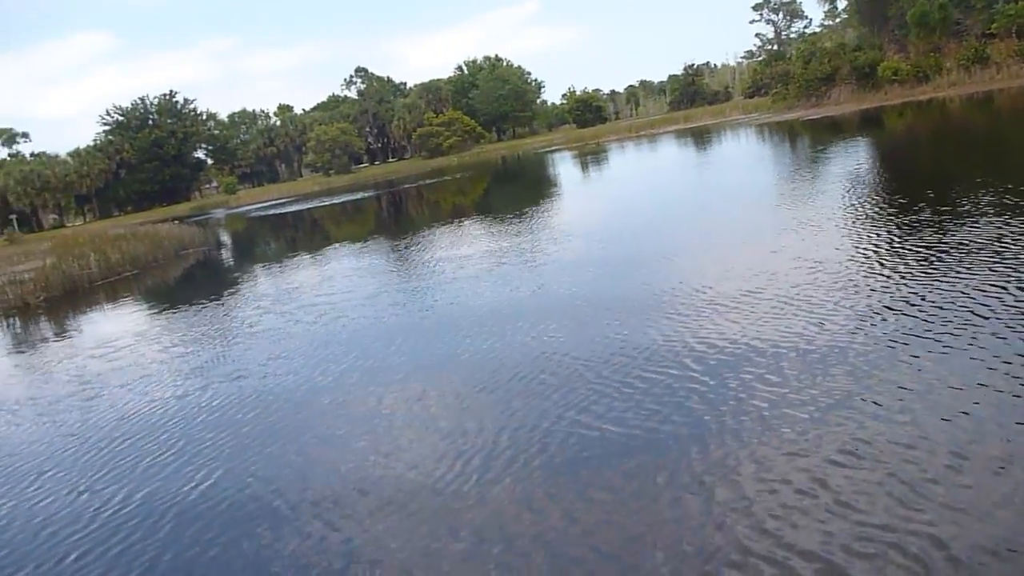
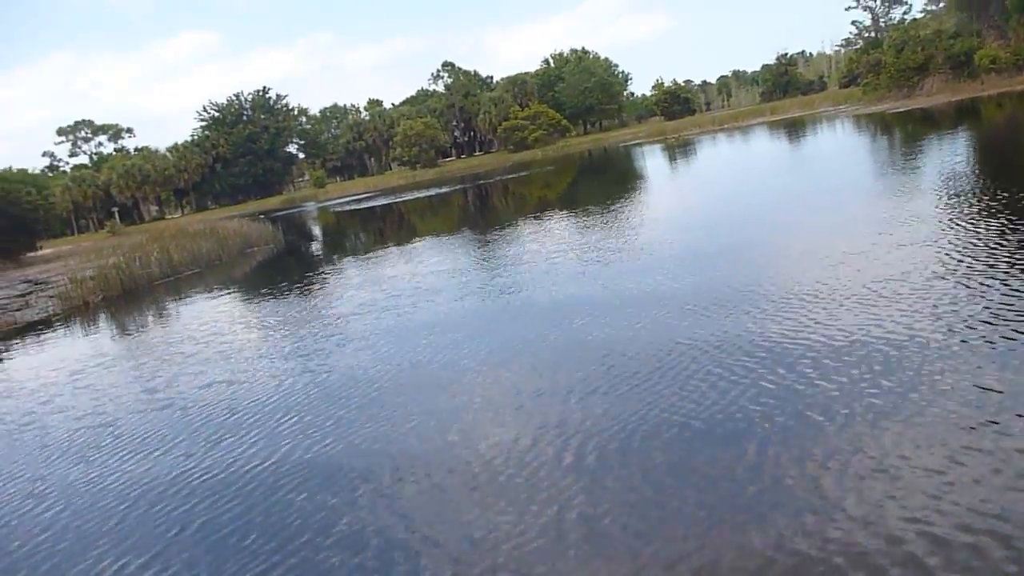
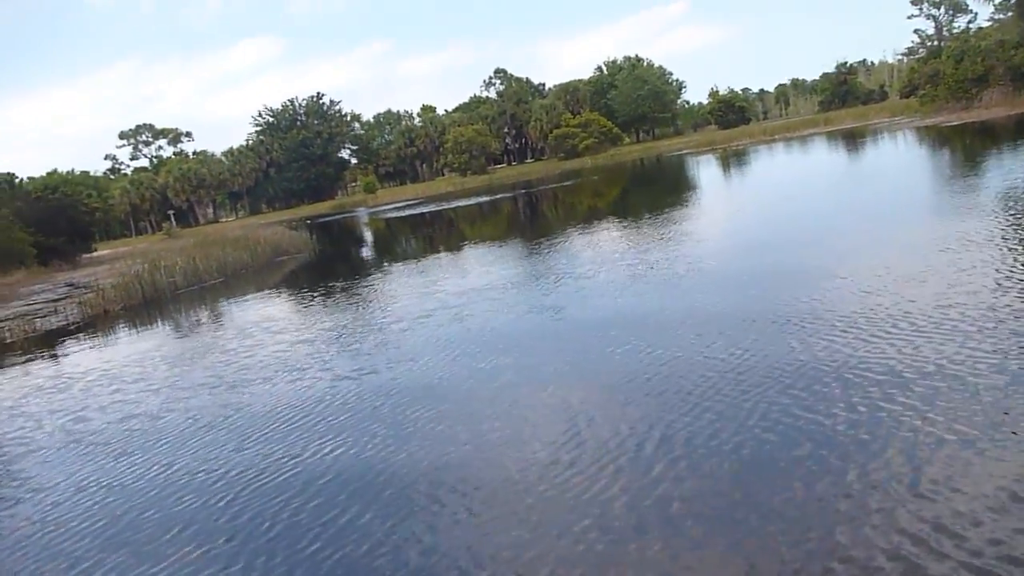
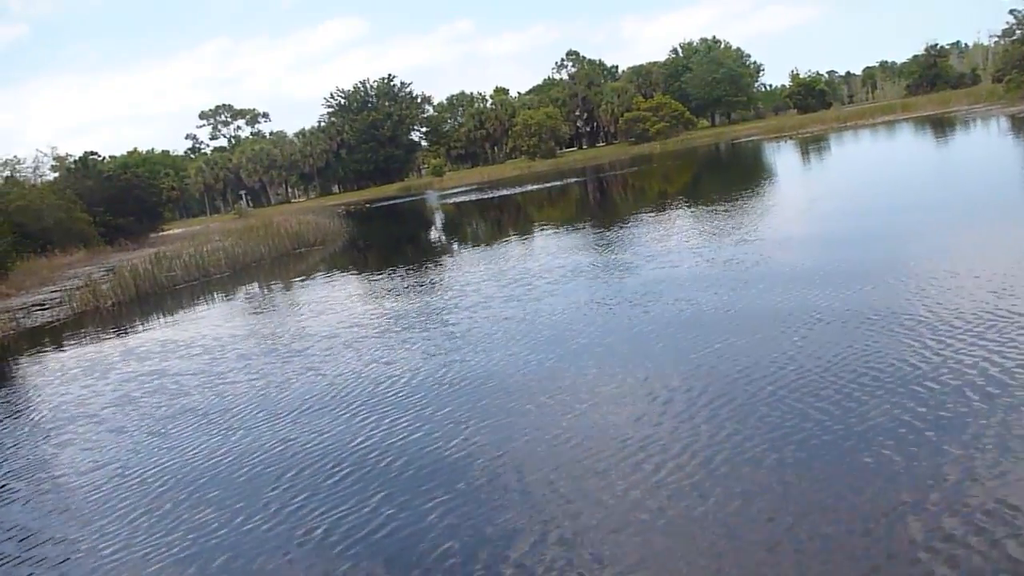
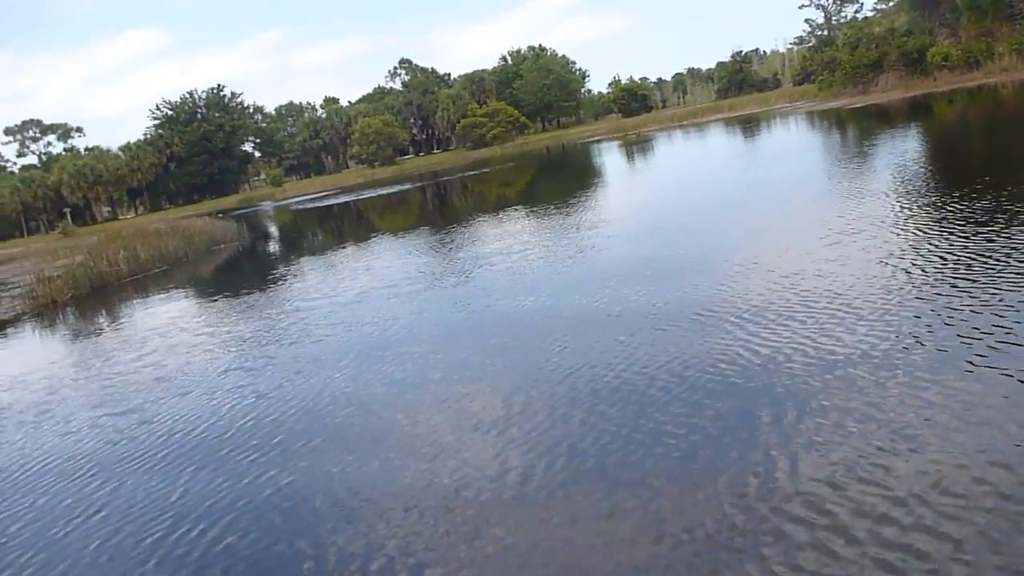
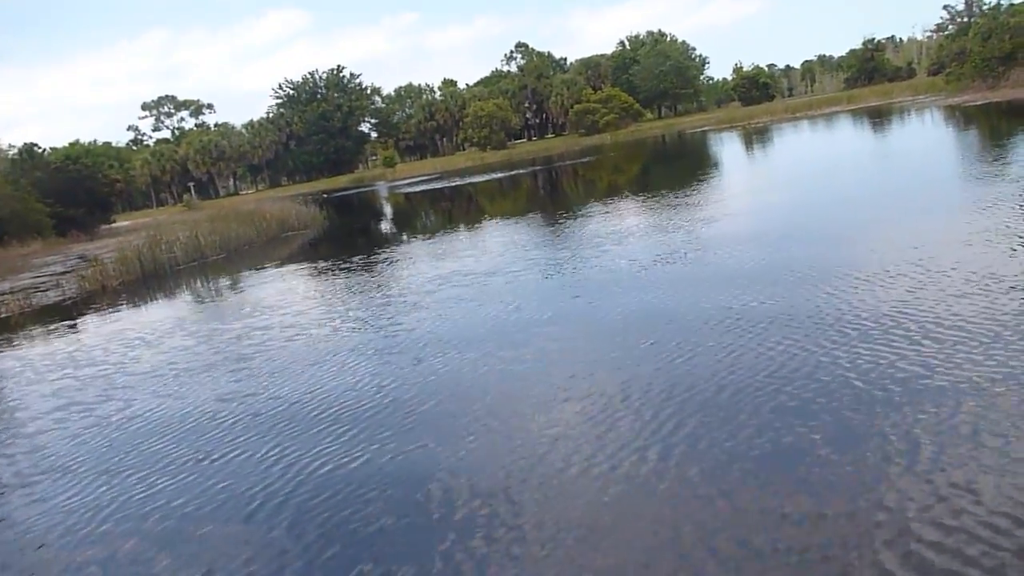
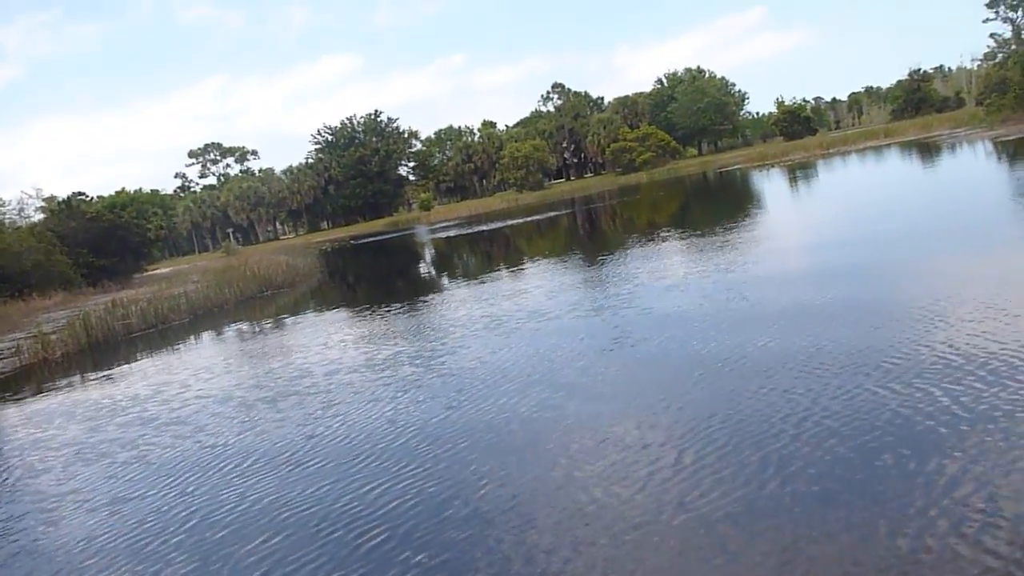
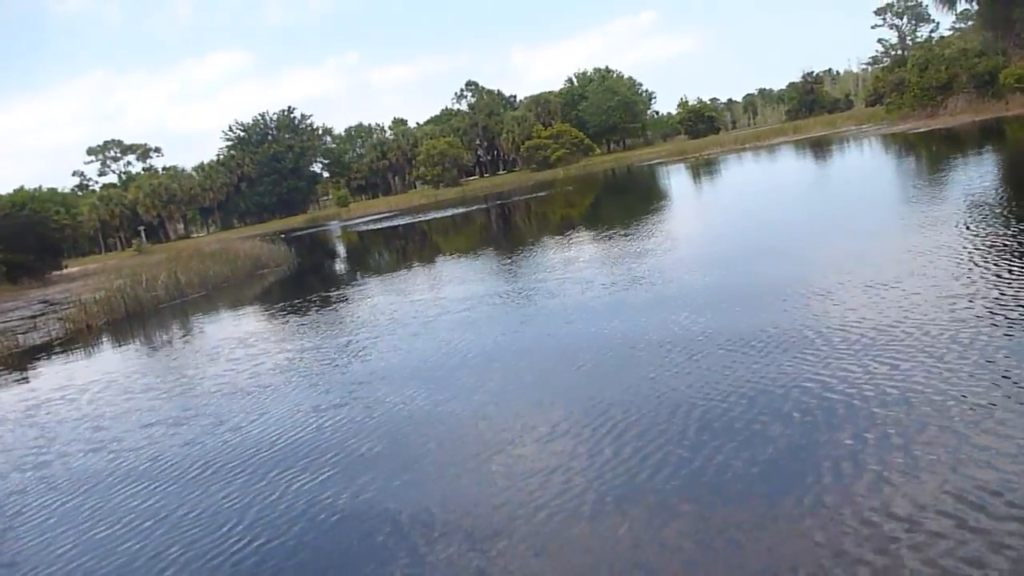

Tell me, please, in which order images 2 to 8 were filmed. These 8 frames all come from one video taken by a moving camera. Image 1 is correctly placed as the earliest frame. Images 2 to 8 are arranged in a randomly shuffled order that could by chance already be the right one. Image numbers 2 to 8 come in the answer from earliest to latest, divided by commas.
5, 2, 8, 3, 6, 4, 7
